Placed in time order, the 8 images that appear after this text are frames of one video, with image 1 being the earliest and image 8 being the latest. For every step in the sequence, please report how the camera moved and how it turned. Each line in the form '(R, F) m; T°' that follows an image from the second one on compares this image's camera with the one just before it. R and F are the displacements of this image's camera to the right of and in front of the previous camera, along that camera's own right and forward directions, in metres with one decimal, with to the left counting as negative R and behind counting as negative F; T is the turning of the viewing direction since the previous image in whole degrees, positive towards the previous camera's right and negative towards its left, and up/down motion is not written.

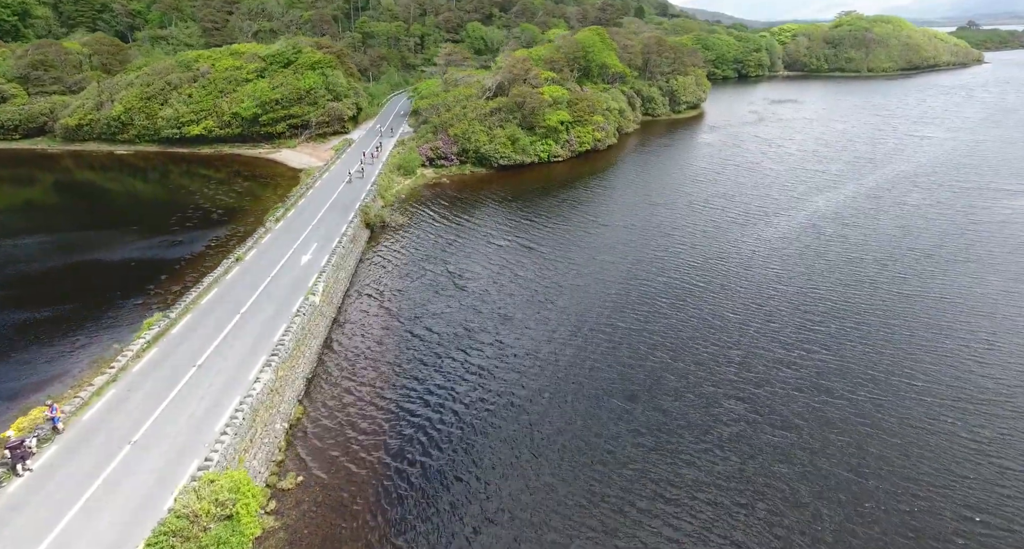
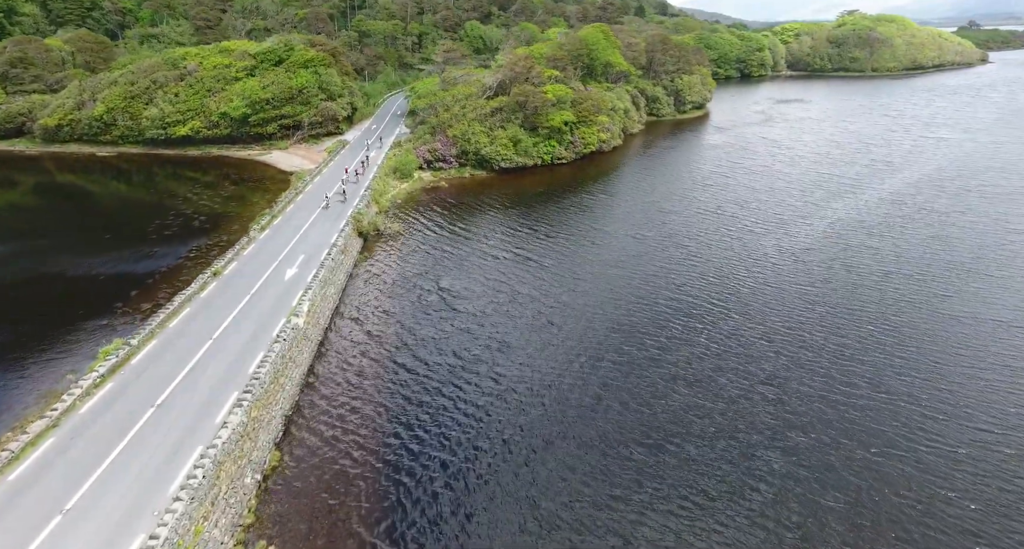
(-0.4, +3.0) m; 0°
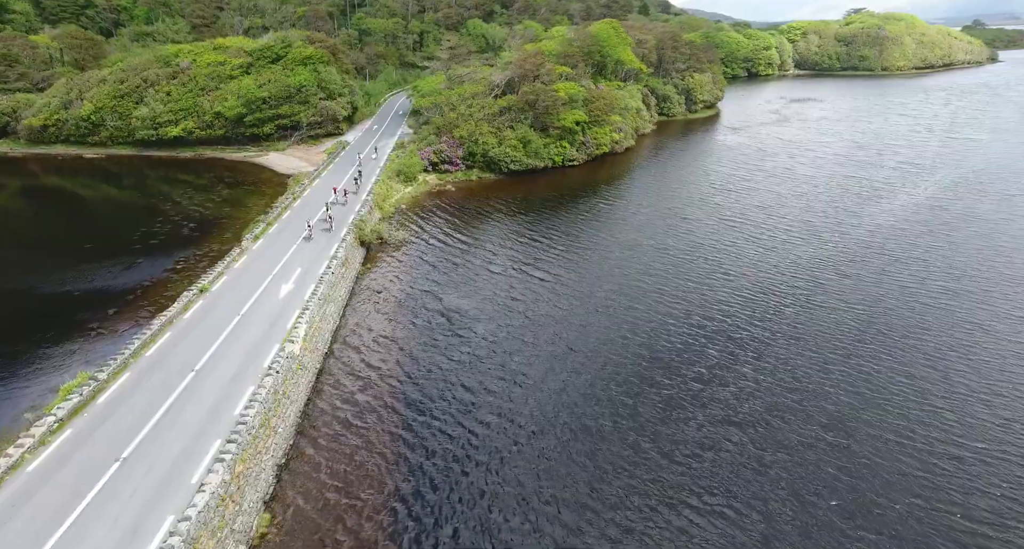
(-1.1, +3.1) m; 0°
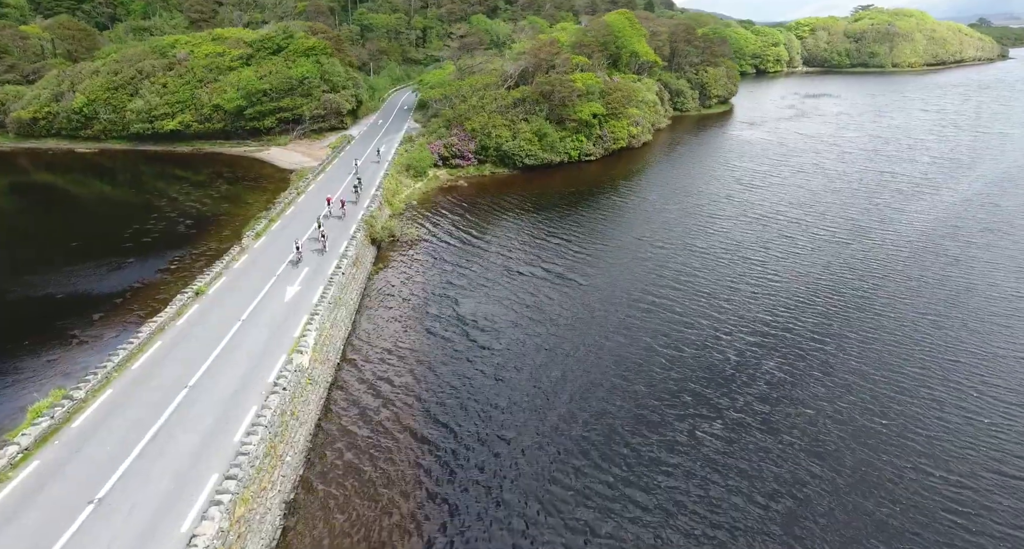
(-1.6, +2.9) m; 0°
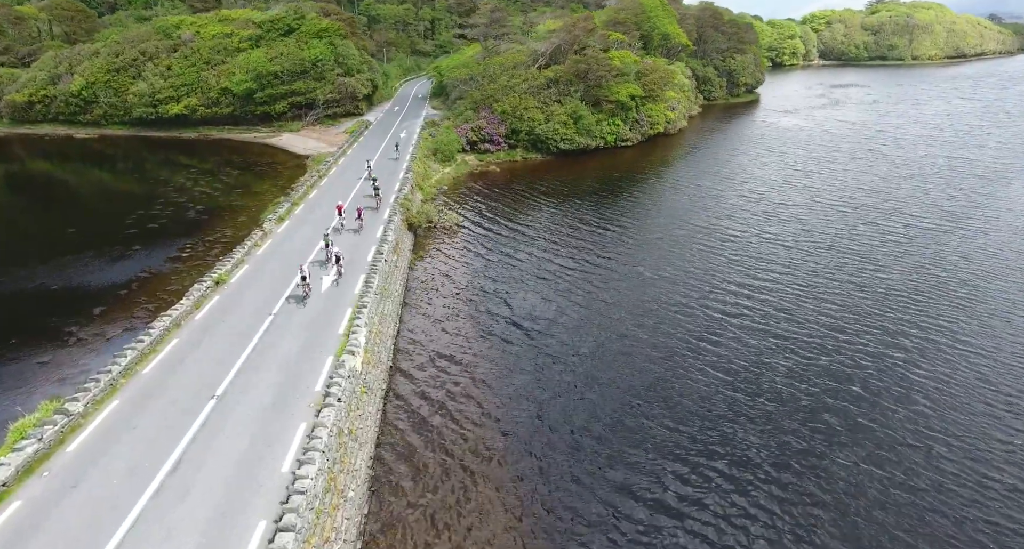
(-3.3, +3.9) m; 0°
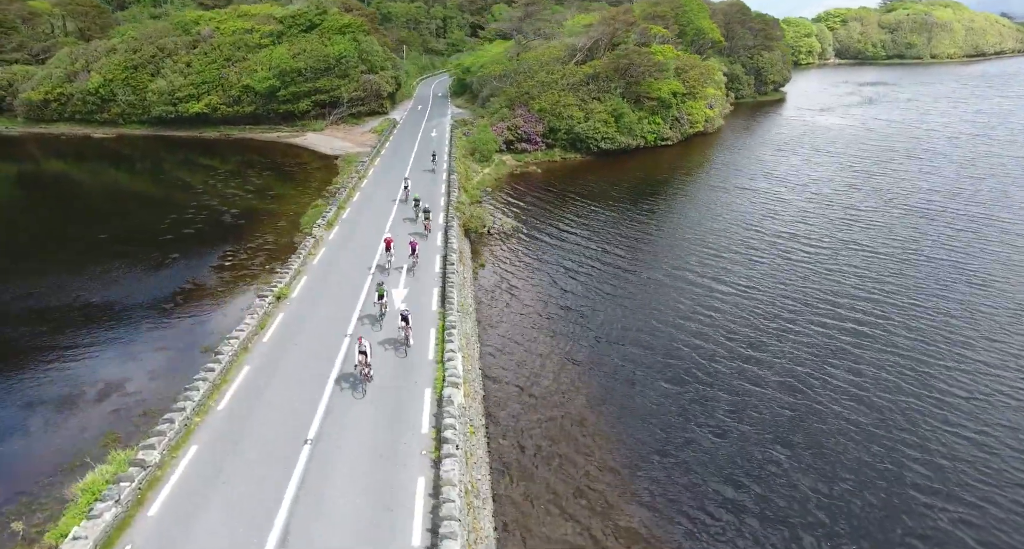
(-3.5, +2.2) m; 0°
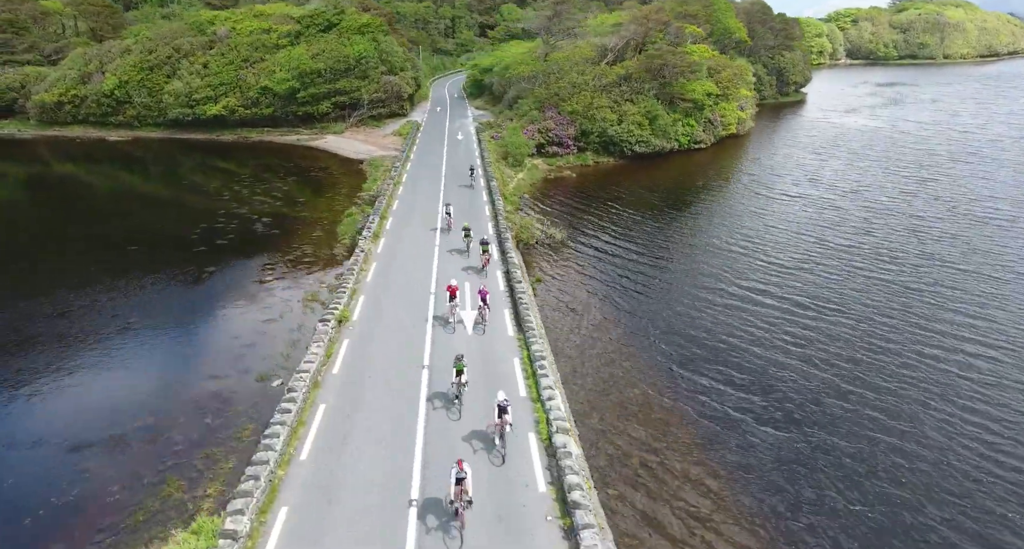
(-2.8, +1.5) m; 0°
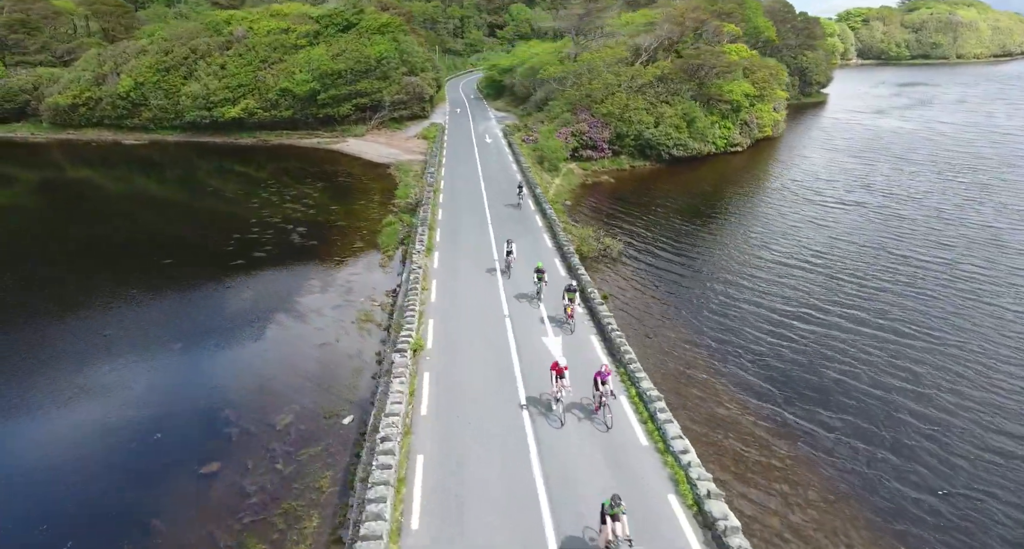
(-2.9, +1.6) m; 0°
